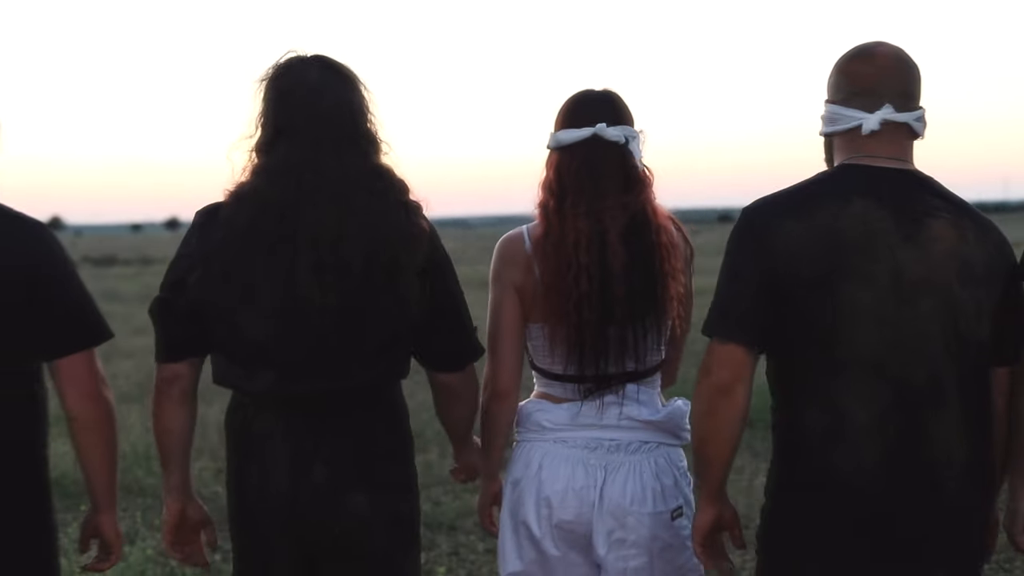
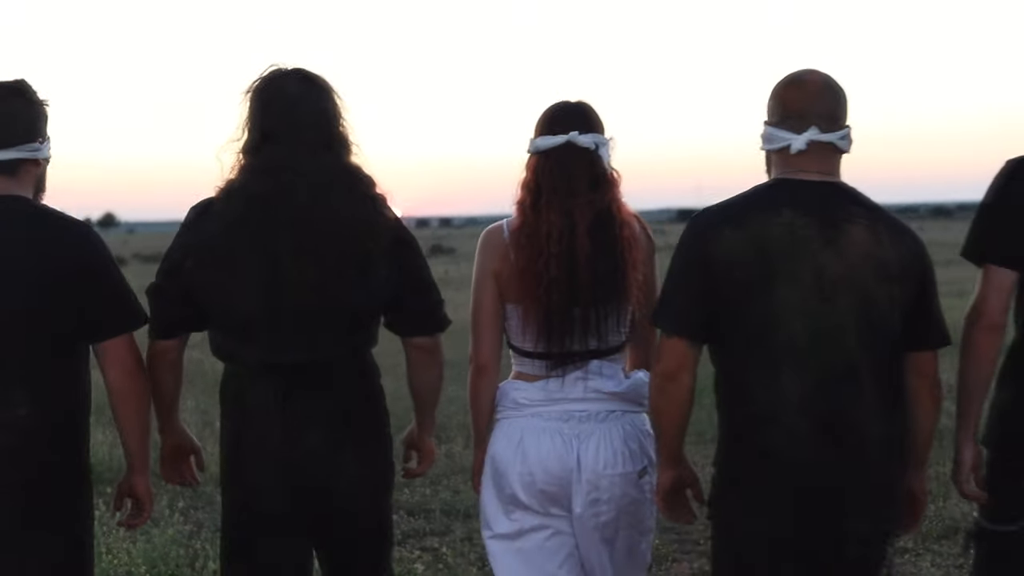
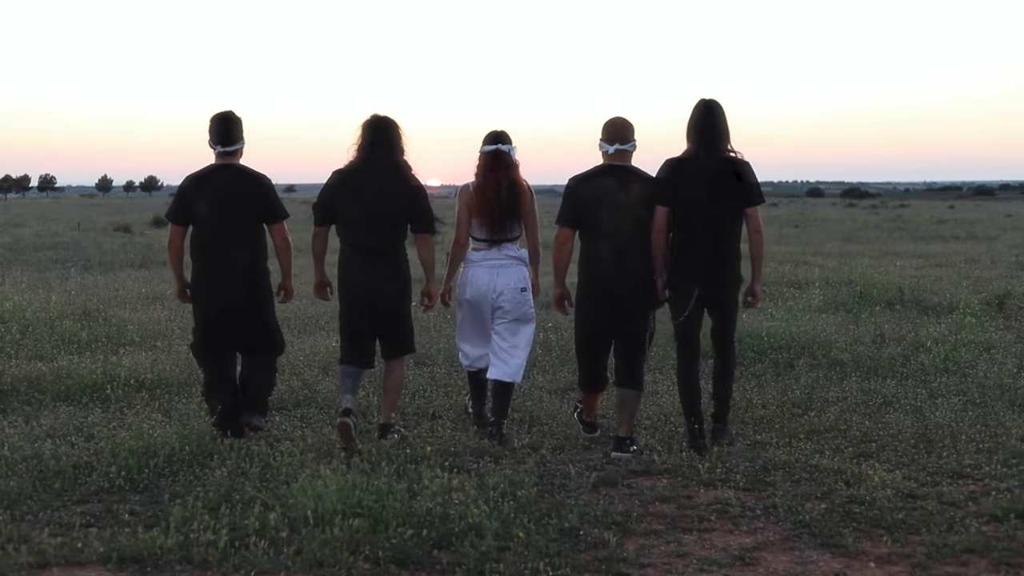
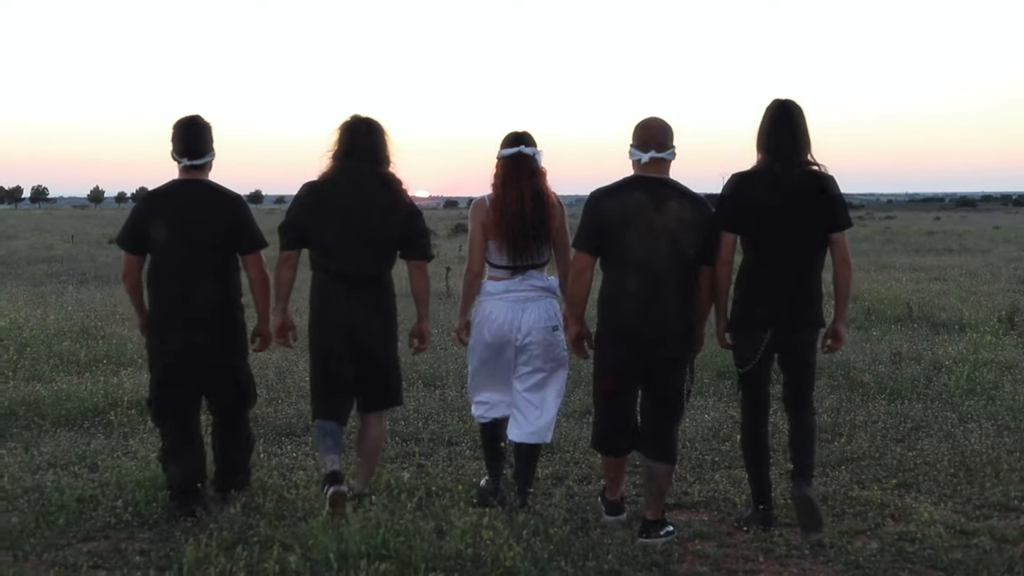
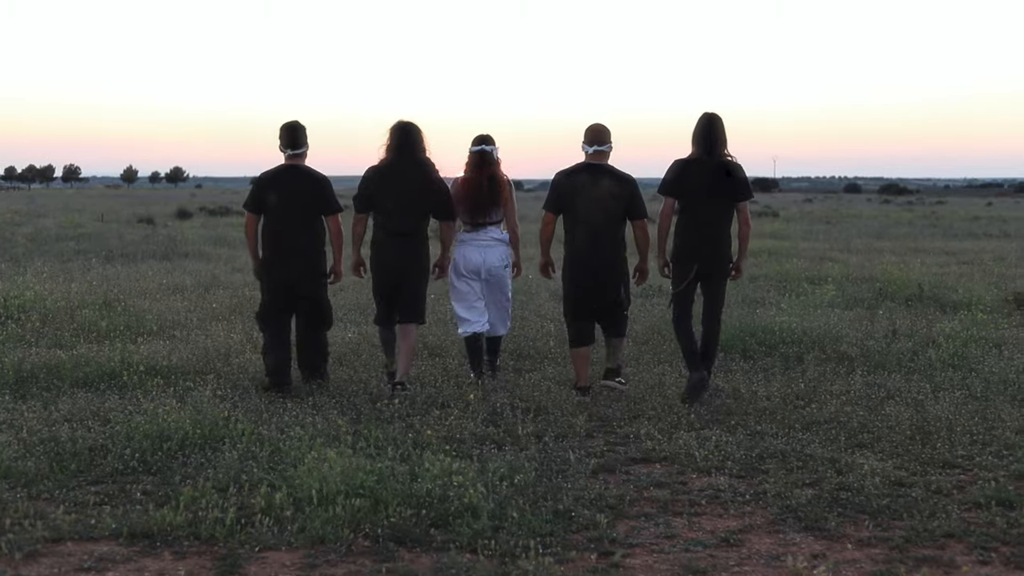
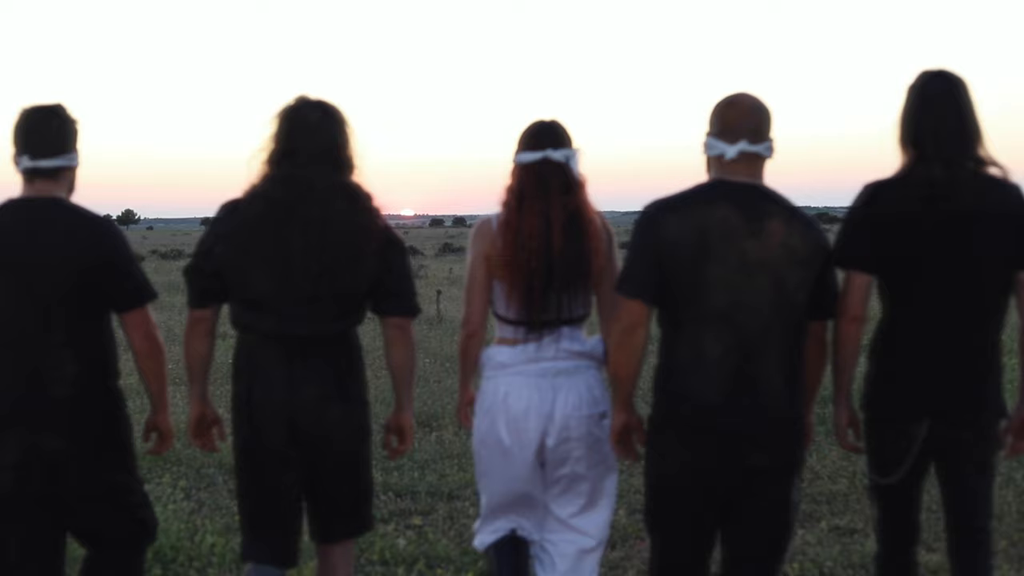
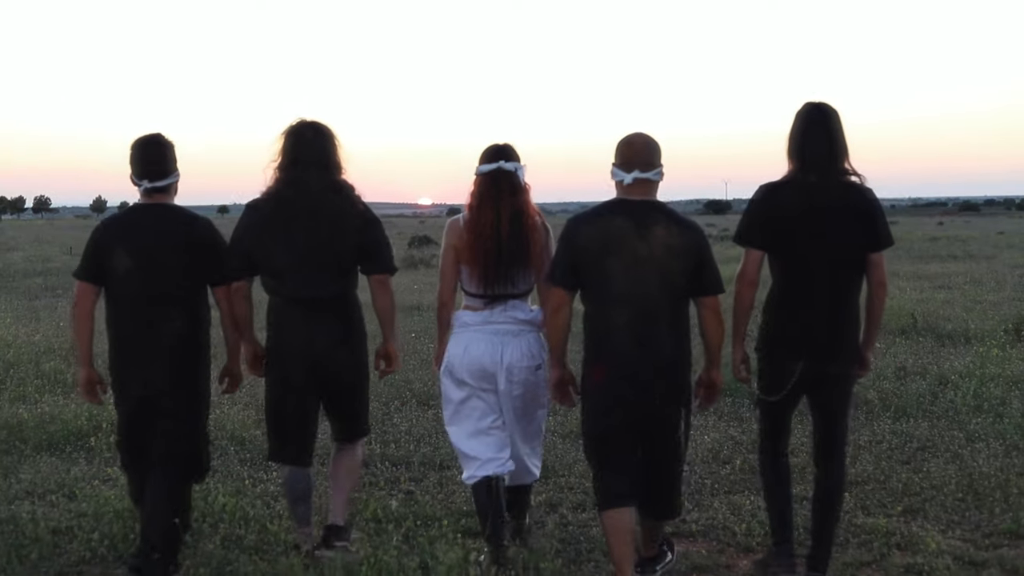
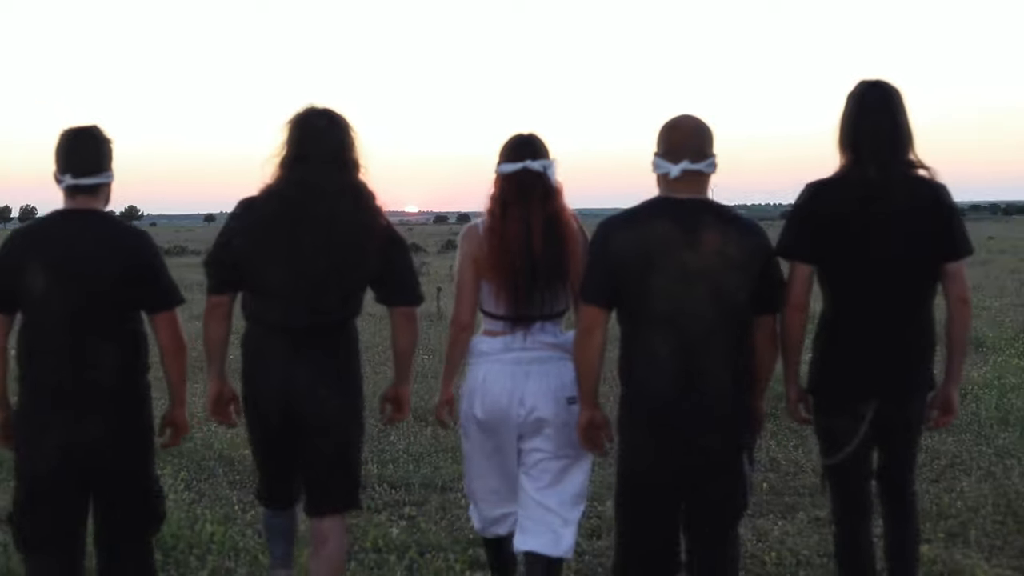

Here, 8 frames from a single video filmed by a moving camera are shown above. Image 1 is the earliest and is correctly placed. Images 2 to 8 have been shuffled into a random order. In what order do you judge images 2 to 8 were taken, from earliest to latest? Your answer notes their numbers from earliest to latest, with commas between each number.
2, 6, 8, 7, 4, 3, 5
